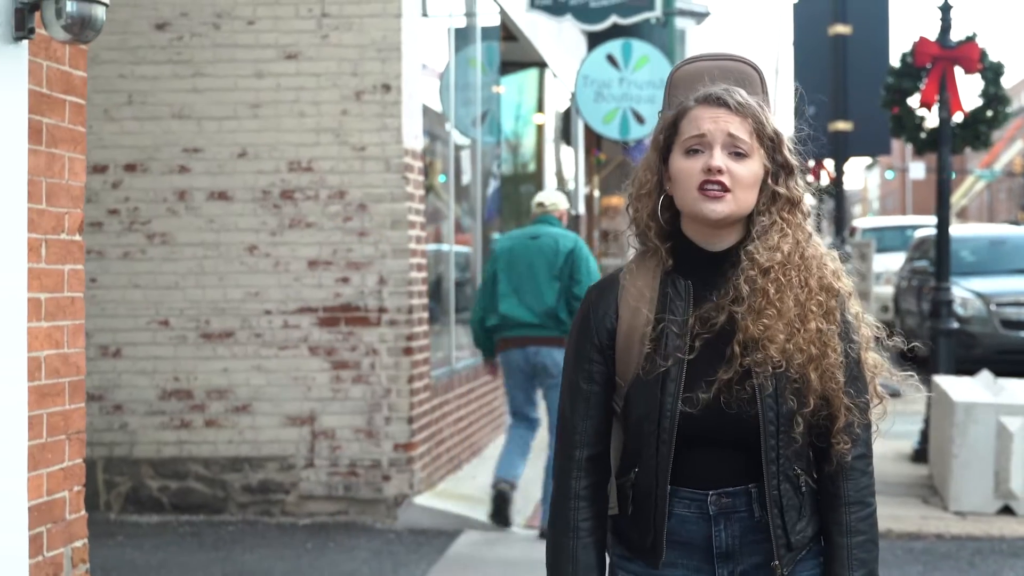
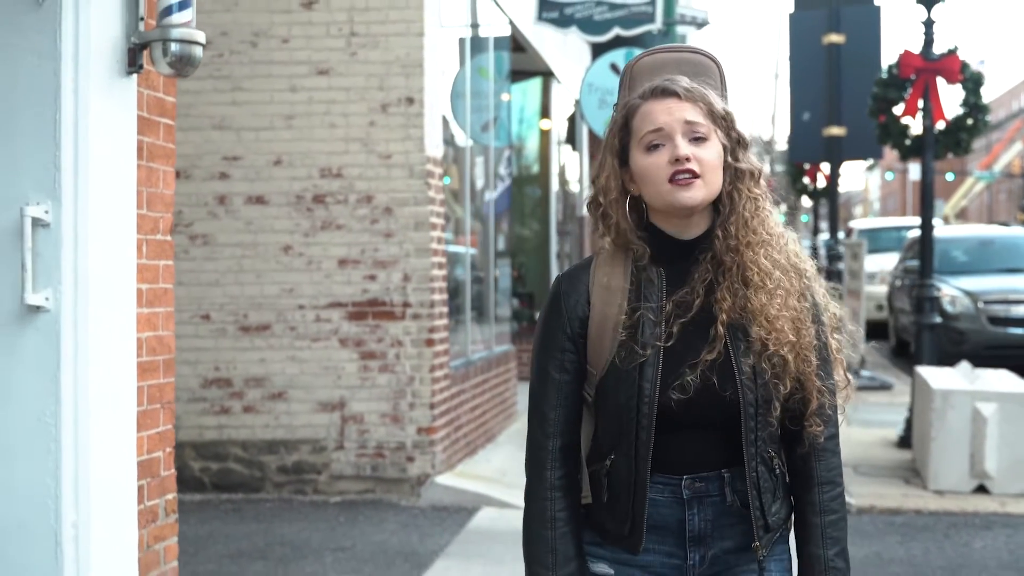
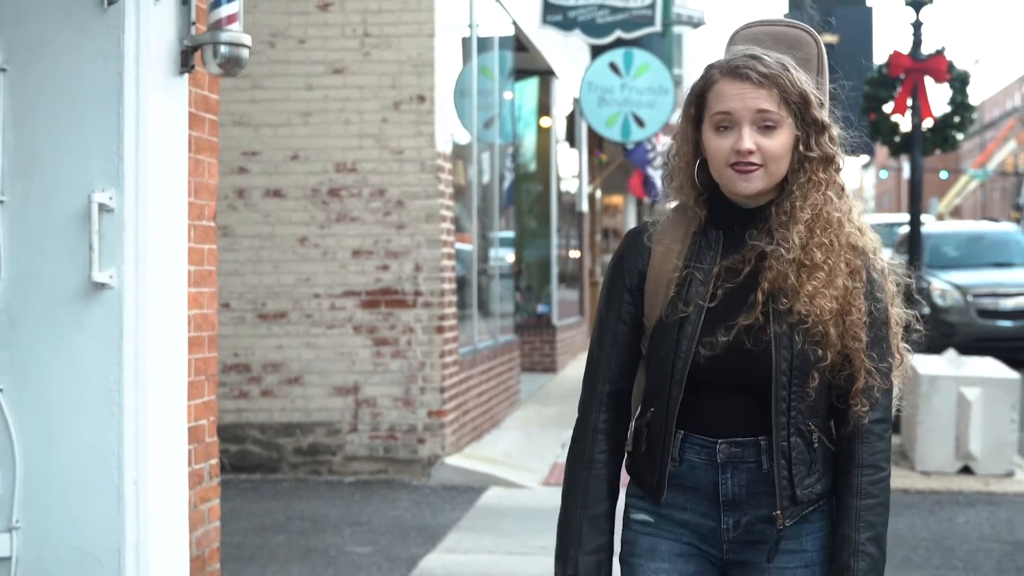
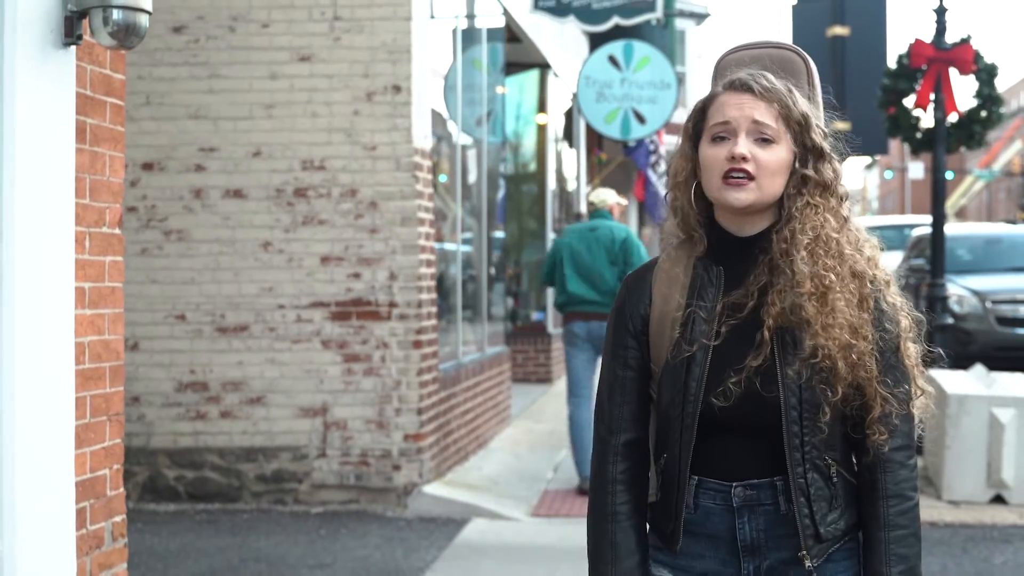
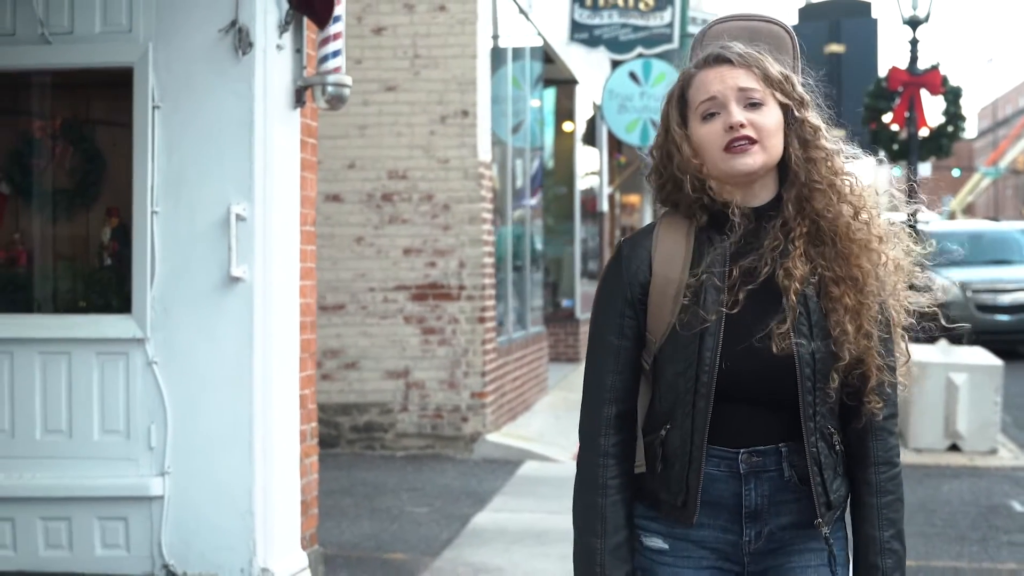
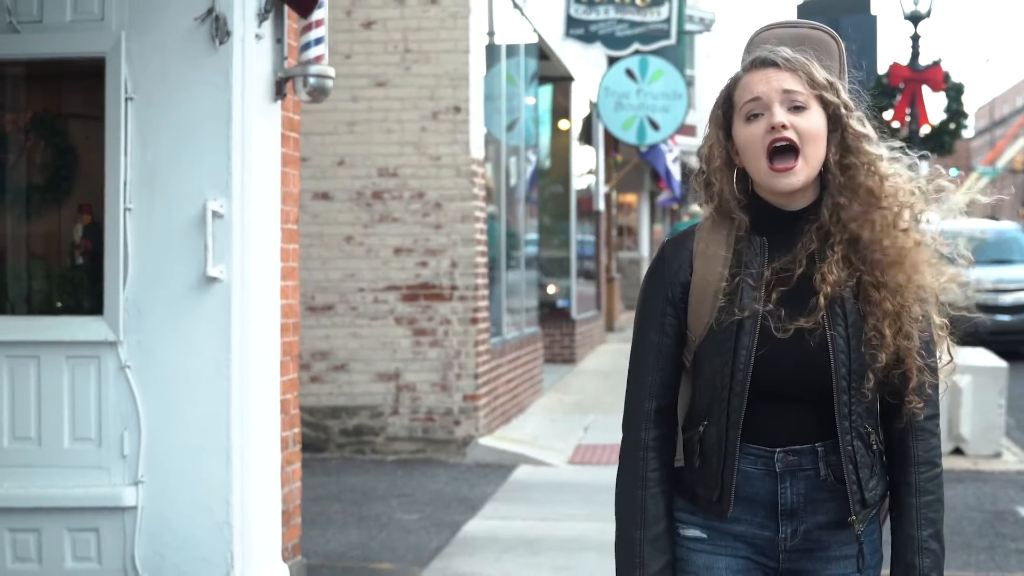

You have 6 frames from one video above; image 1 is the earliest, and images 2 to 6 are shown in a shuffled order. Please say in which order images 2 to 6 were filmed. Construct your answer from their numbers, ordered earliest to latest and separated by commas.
4, 2, 3, 6, 5
